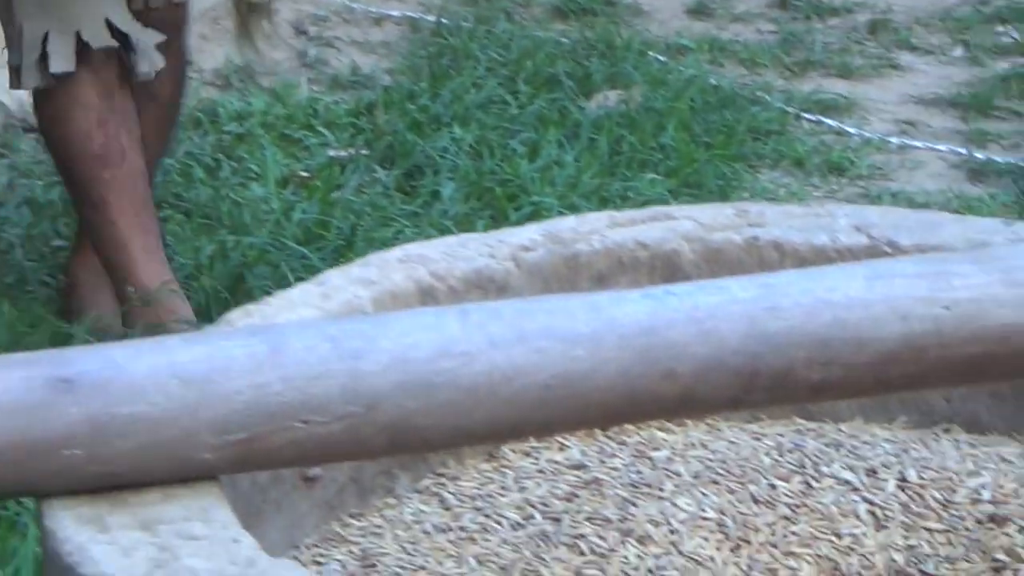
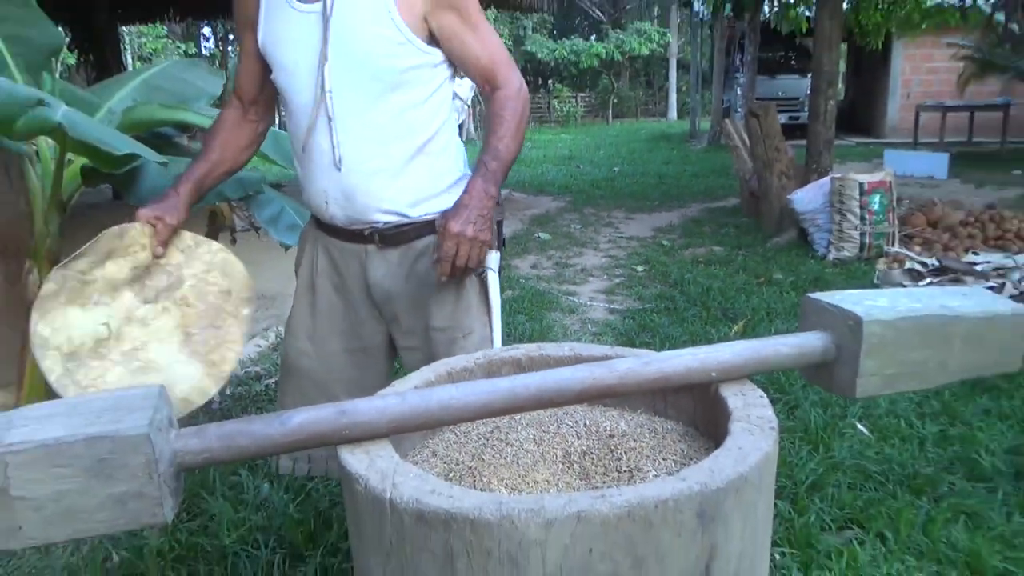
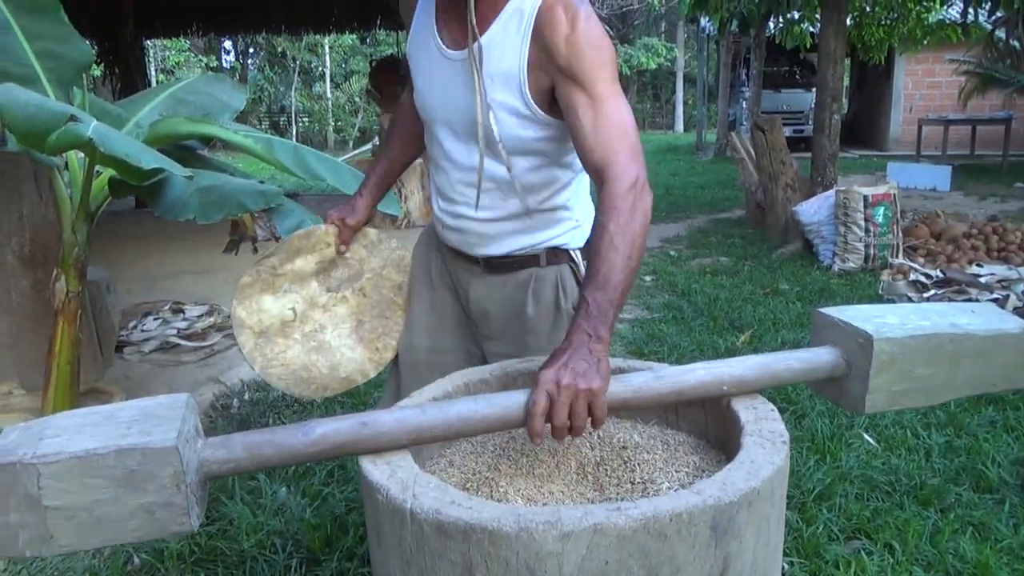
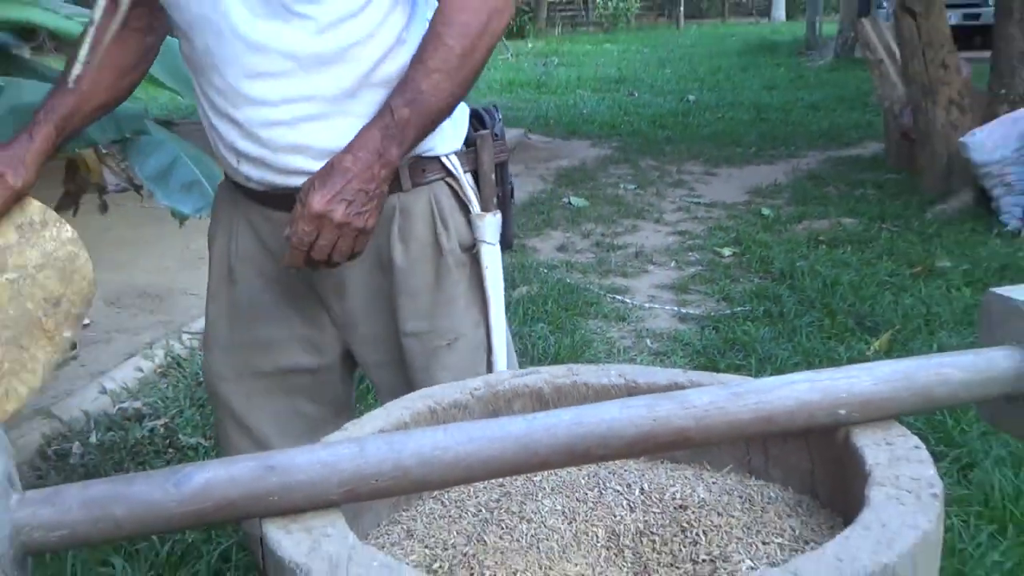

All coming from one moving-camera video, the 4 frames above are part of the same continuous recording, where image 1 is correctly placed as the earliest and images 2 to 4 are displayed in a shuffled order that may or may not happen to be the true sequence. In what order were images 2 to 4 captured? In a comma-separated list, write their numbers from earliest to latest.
4, 2, 3
